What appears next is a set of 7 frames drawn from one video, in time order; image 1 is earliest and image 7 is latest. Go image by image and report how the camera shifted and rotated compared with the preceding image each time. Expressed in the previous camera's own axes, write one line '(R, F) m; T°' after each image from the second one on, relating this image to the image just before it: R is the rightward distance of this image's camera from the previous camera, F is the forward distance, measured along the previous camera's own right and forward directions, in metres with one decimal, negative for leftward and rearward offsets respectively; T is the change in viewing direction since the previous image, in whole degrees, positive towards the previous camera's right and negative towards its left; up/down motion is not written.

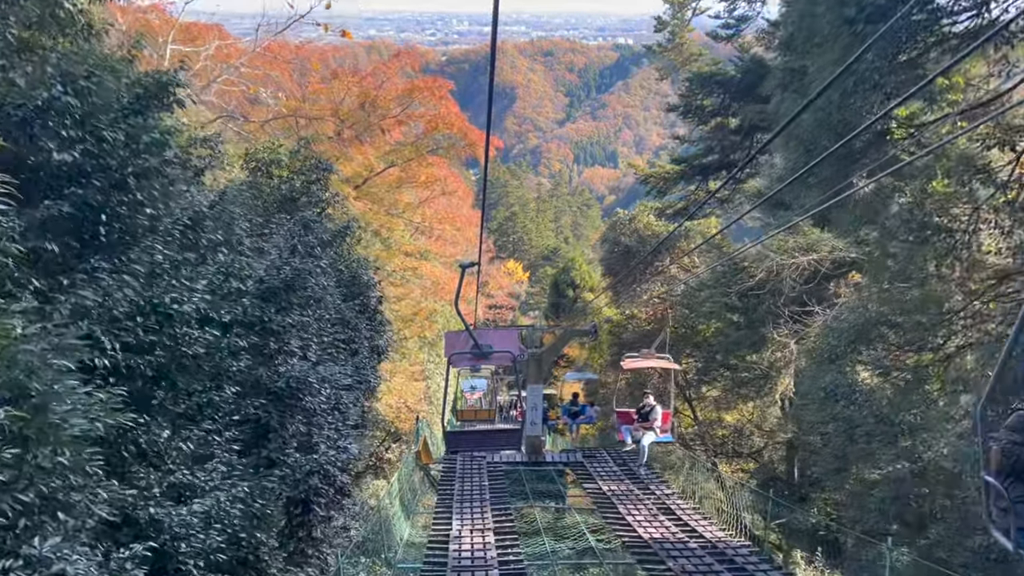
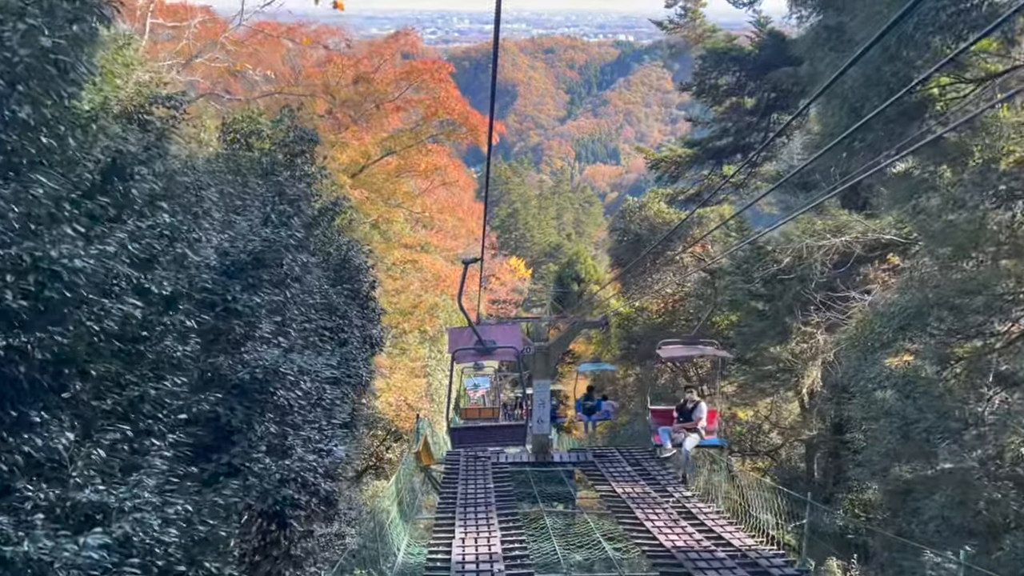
(0.0, +0.7) m; 0°
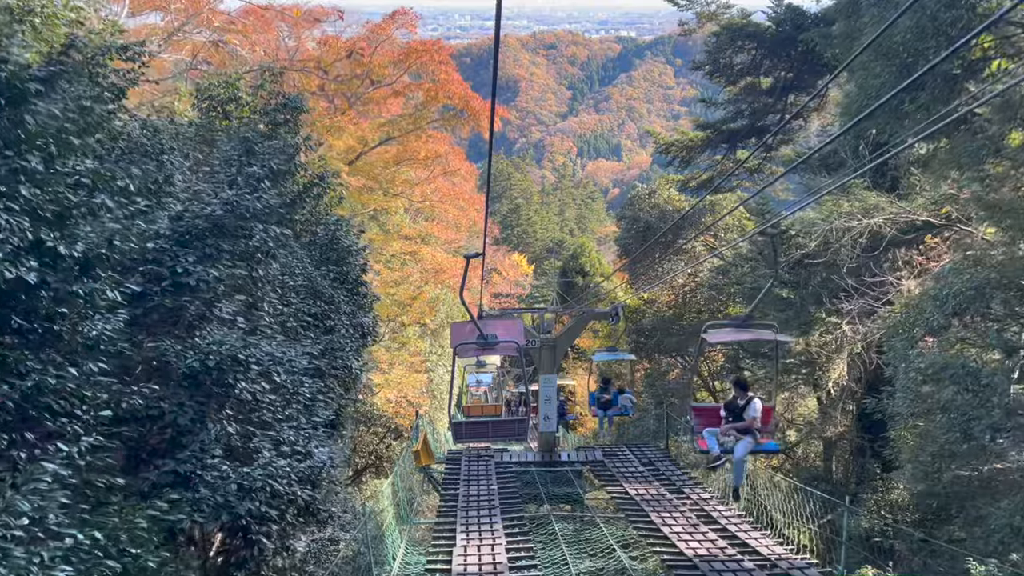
(0.0, +0.6) m; 0°
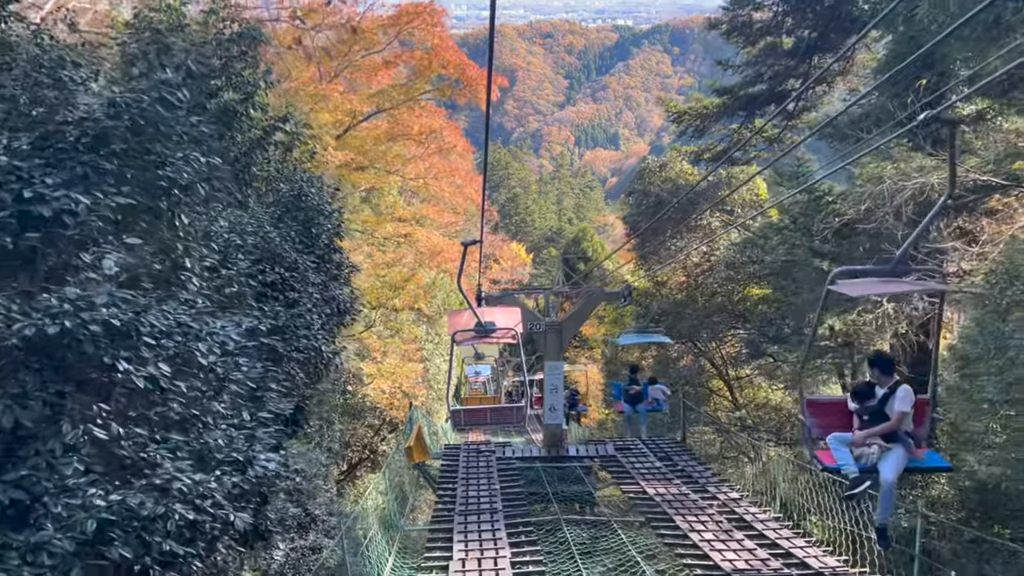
(0.0, +0.9) m; 0°
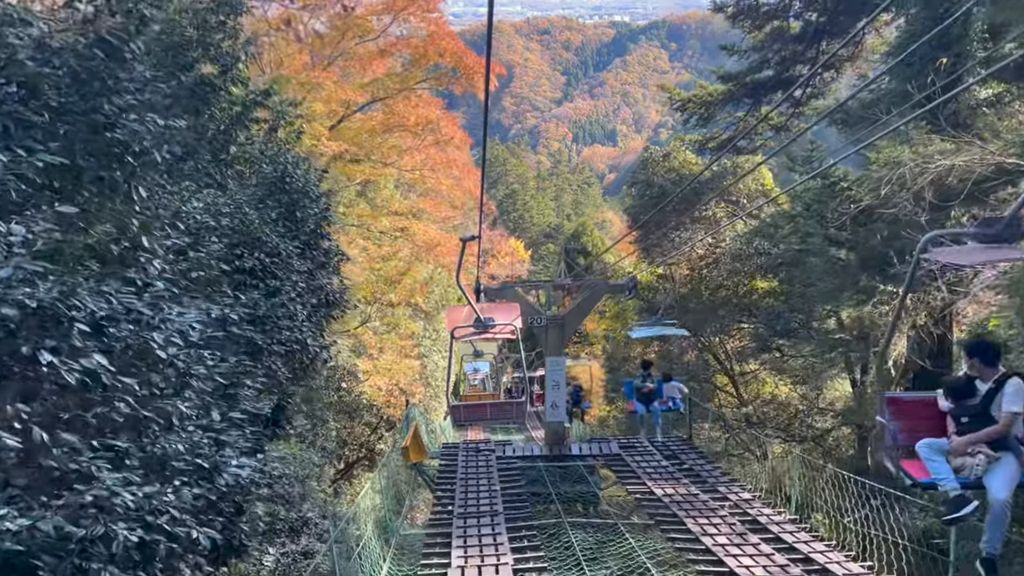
(0.0, +0.3) m; 0°
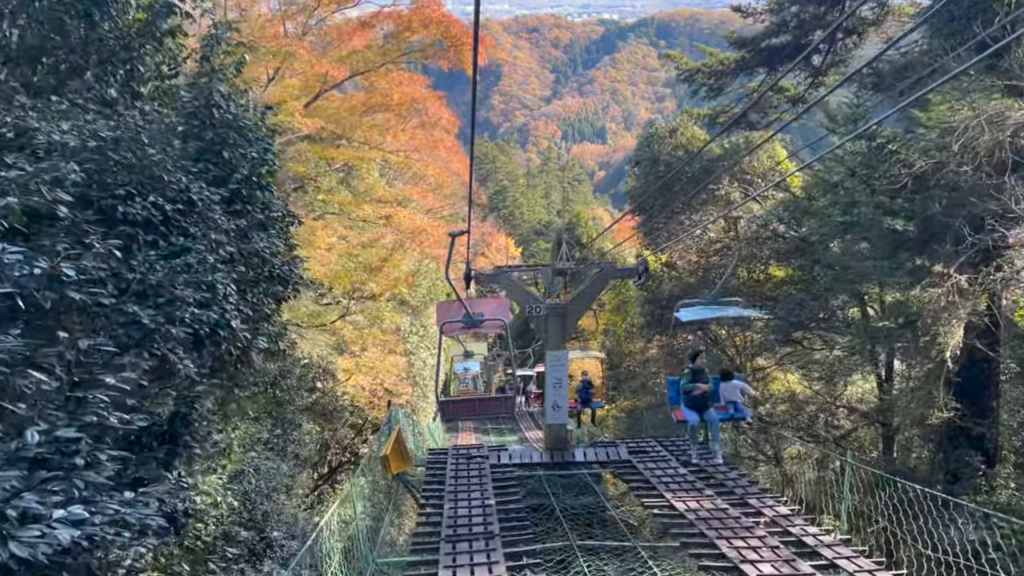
(0.0, +1.0) m; +1°
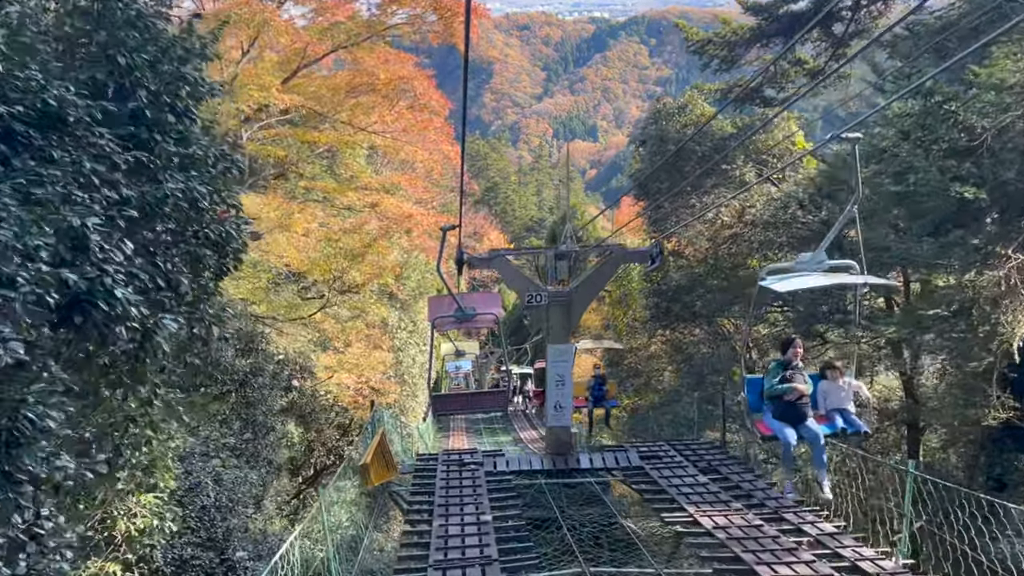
(-0.1, +0.8) m; +1°
